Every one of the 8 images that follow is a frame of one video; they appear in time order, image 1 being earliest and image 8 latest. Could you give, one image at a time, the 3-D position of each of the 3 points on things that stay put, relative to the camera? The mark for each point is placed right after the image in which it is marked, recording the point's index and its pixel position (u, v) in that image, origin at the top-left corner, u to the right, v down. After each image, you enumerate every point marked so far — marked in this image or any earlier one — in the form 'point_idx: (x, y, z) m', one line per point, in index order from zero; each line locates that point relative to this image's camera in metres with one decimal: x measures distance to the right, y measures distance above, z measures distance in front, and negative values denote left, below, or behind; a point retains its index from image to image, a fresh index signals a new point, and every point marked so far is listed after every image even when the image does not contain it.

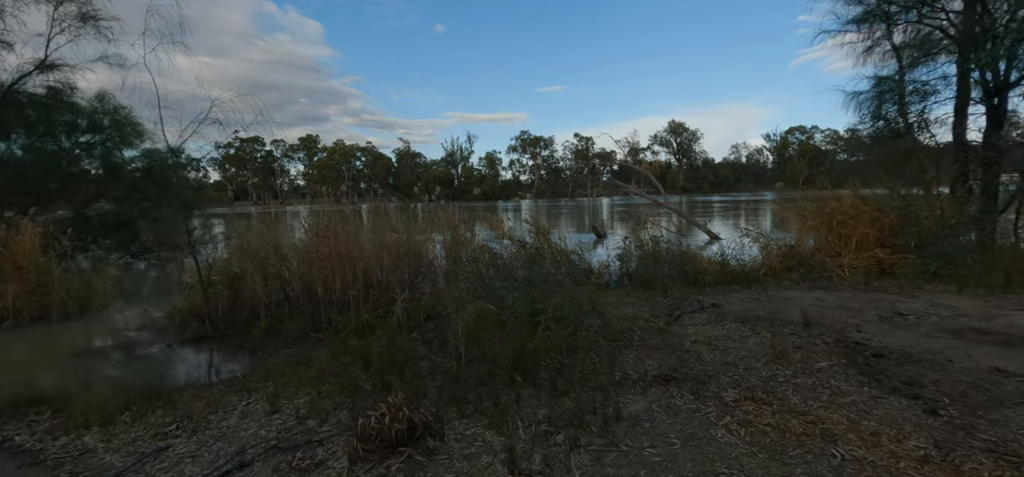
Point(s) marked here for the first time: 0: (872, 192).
0: (+6.1, +0.8, +7.4) m
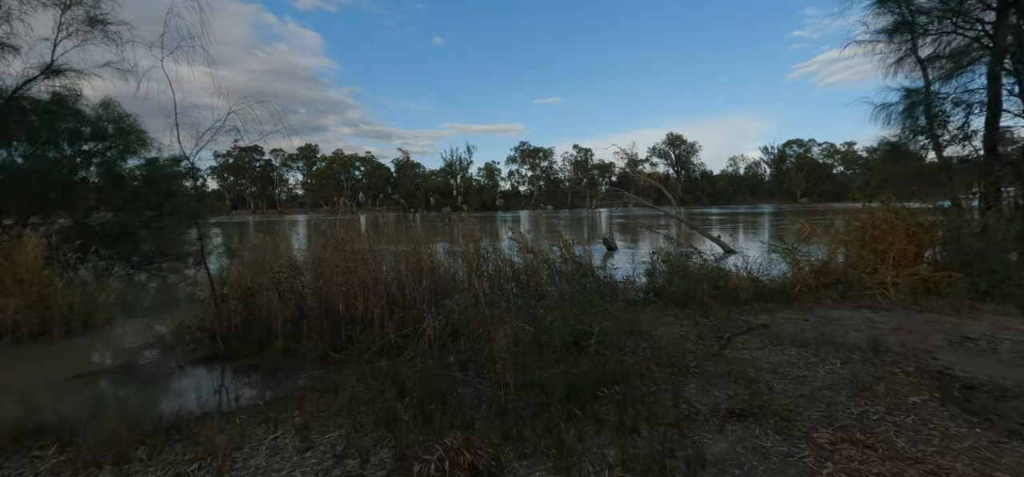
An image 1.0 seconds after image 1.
0: (+6.5, +0.5, +7.2) m
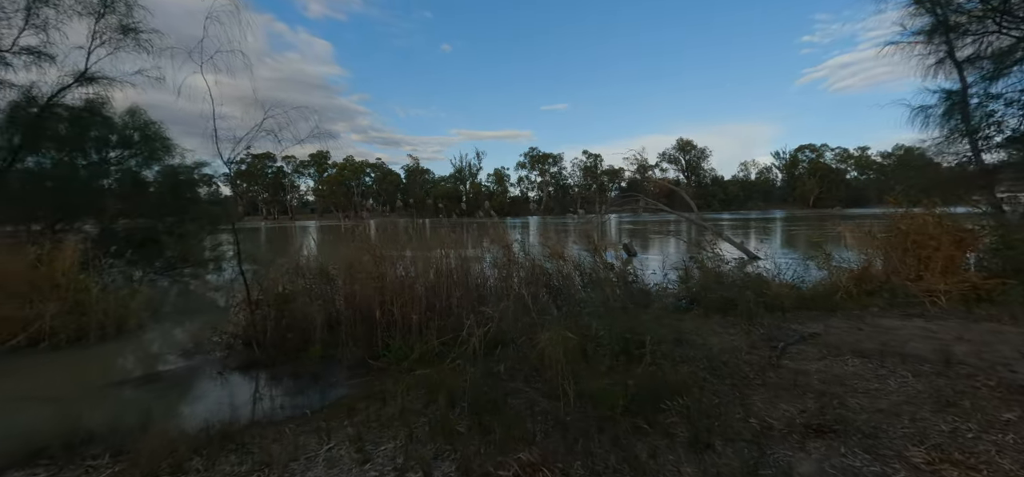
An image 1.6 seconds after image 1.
0: (+7.0, +0.4, +6.9) m
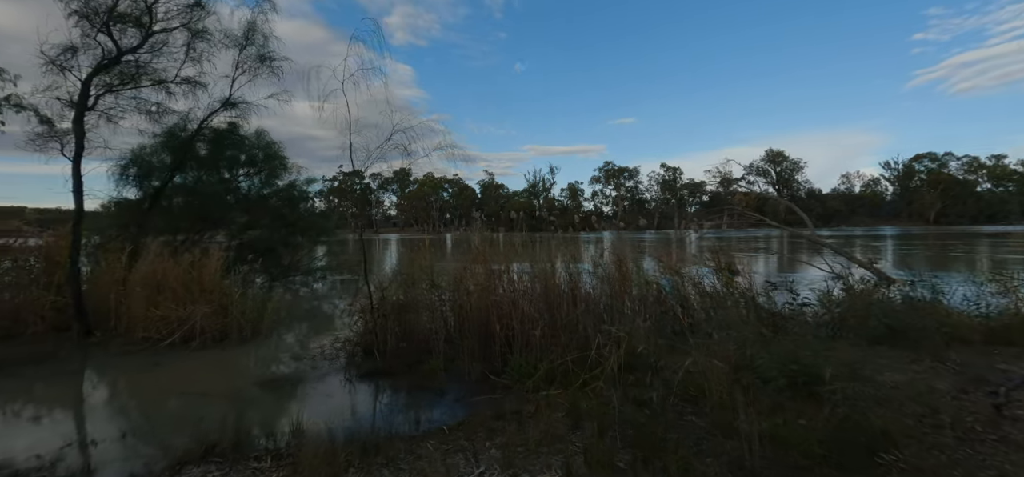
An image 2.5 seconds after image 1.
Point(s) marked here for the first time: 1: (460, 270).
0: (+8.6, +0.1, +5.4) m
1: (-0.7, -0.4, +5.9) m
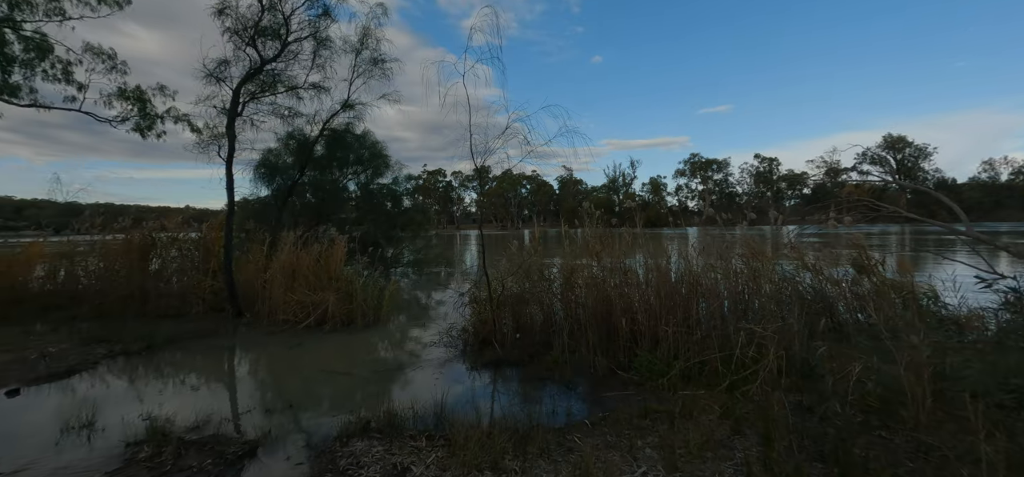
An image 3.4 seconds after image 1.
0: (+9.9, +0.2, +3.7) m
1: (+0.9, -0.3, +5.7) m
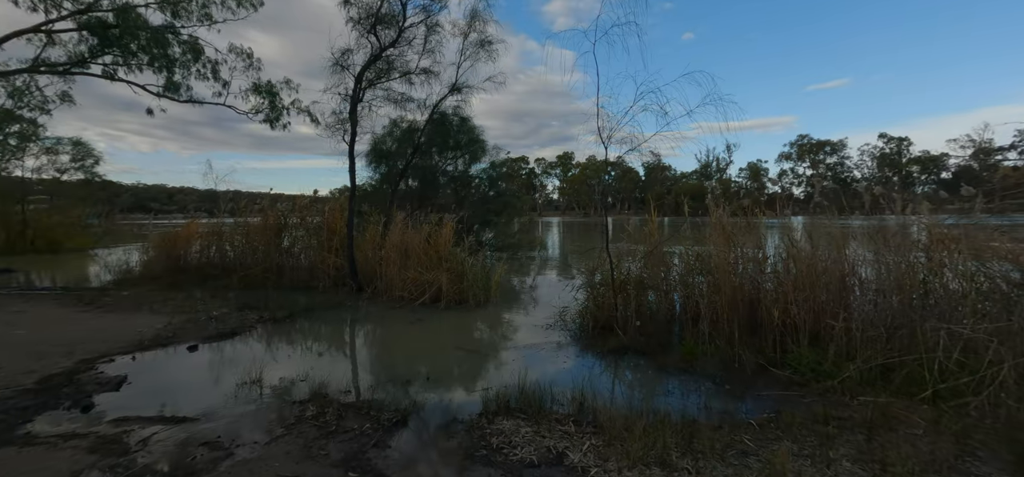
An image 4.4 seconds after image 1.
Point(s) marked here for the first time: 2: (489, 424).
0: (+10.9, +0.2, +1.5) m
1: (+2.4, -0.1, +5.2) m
2: (-0.2, -1.3, +3.1) m
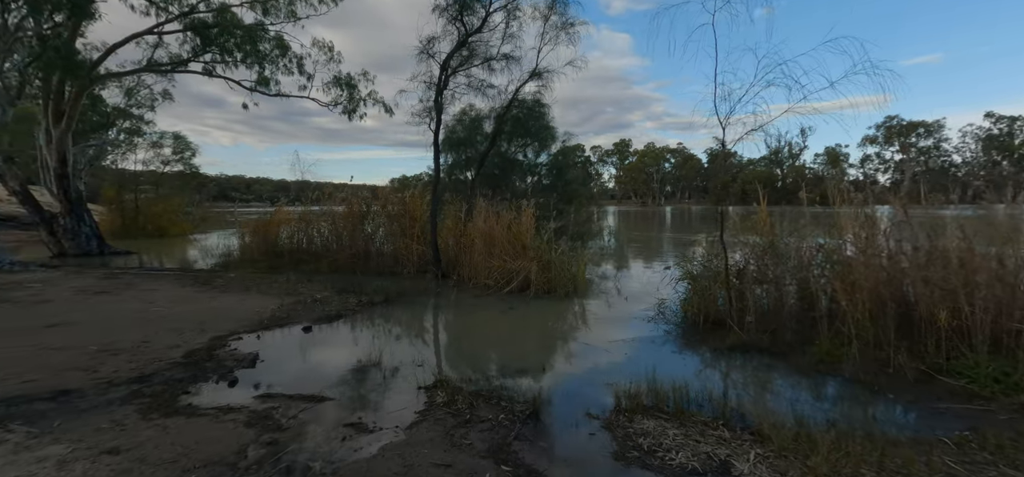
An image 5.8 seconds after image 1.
0: (+11.6, +0.1, 0.0) m
1: (+3.6, 0.0, +4.7) m
2: (+0.8, -1.2, +2.9) m
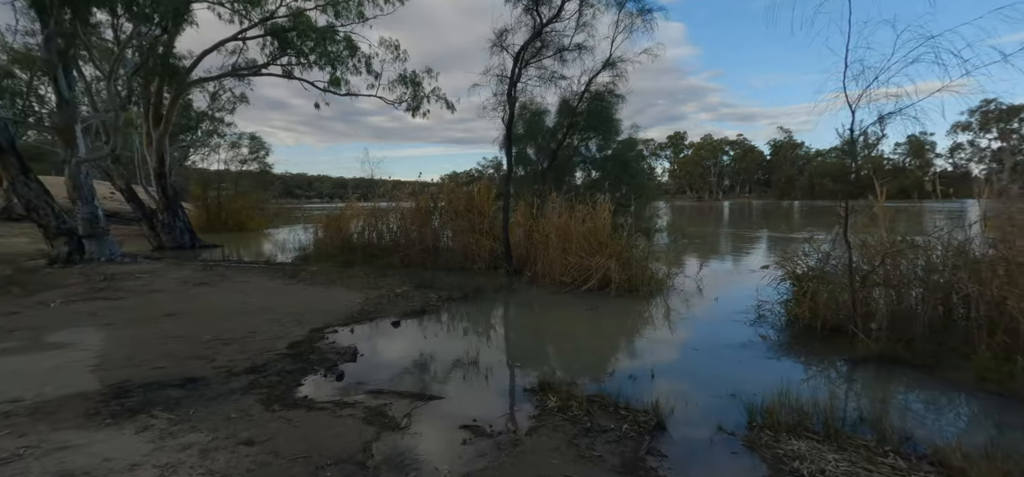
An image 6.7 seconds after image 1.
0: (+12.0, 0.0, -1.5) m
1: (+4.5, +0.1, +4.1) m
2: (+1.6, -1.2, +2.6) m
